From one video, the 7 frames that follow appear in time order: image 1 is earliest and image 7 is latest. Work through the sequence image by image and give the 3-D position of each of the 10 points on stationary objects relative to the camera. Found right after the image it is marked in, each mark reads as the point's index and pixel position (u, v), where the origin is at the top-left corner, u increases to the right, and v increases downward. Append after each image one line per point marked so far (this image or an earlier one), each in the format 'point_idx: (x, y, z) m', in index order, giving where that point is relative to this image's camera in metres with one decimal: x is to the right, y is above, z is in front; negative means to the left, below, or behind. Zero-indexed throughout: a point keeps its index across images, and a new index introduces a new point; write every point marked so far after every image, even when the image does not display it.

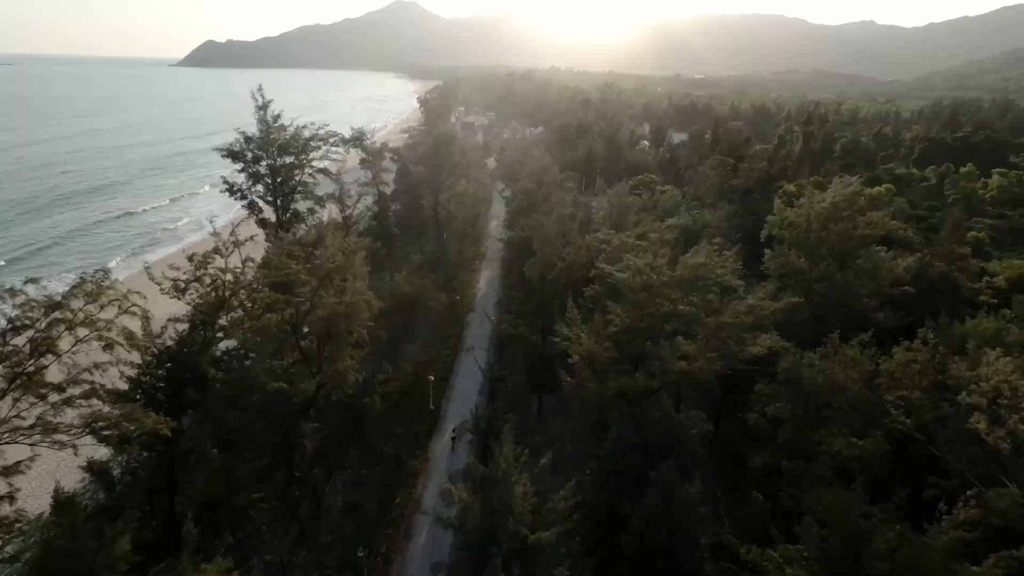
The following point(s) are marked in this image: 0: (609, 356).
0: (+2.7, -2.0, +13.7) m
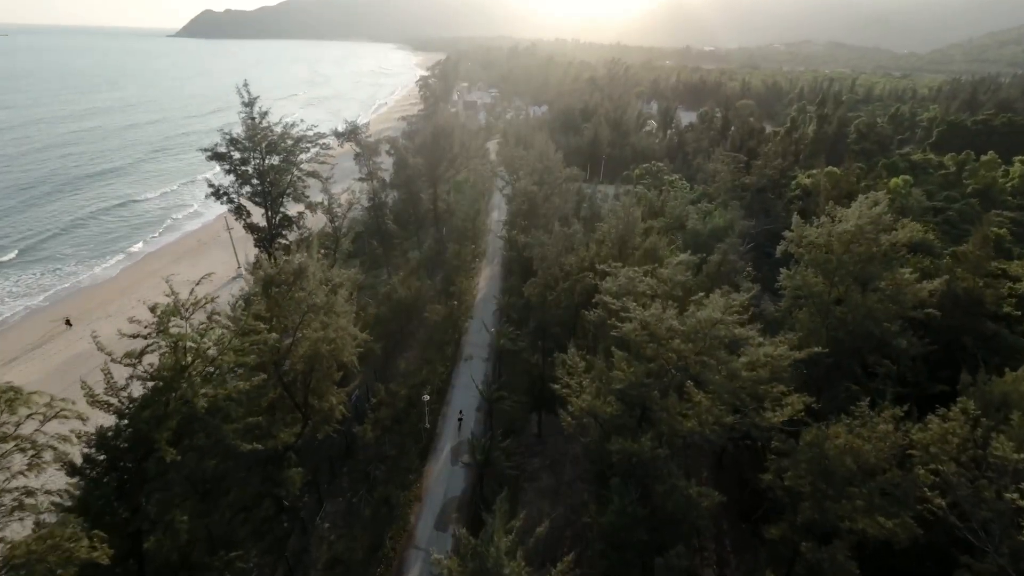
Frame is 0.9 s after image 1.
0: (+2.5, -3.2, +12.6) m
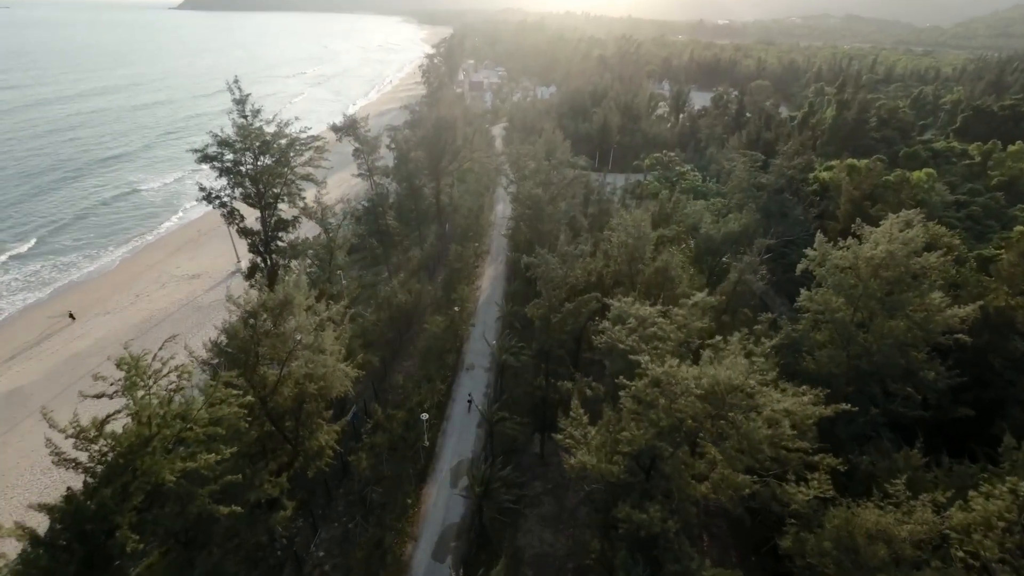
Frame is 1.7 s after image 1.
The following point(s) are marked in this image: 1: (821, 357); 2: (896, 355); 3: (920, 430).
0: (+2.5, -4.4, +11.6) m
1: (+11.8, -2.7, +18.5) m
2: (+13.9, -2.5, +17.4) m
3: (+17.3, -5.8, +20.8) m
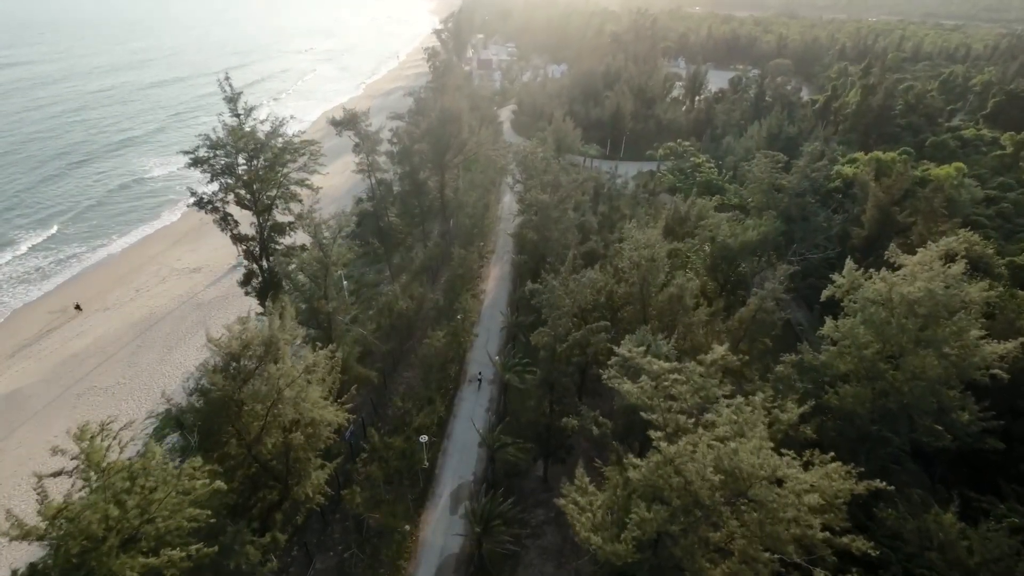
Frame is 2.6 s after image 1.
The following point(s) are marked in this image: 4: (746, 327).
0: (+2.5, -5.7, +10.7) m
1: (+11.9, -3.8, +17.3) m
2: (+14.0, -3.7, +16.2) m
3: (+17.4, -6.9, +19.6) m
4: (+9.1, -1.6, +18.8) m
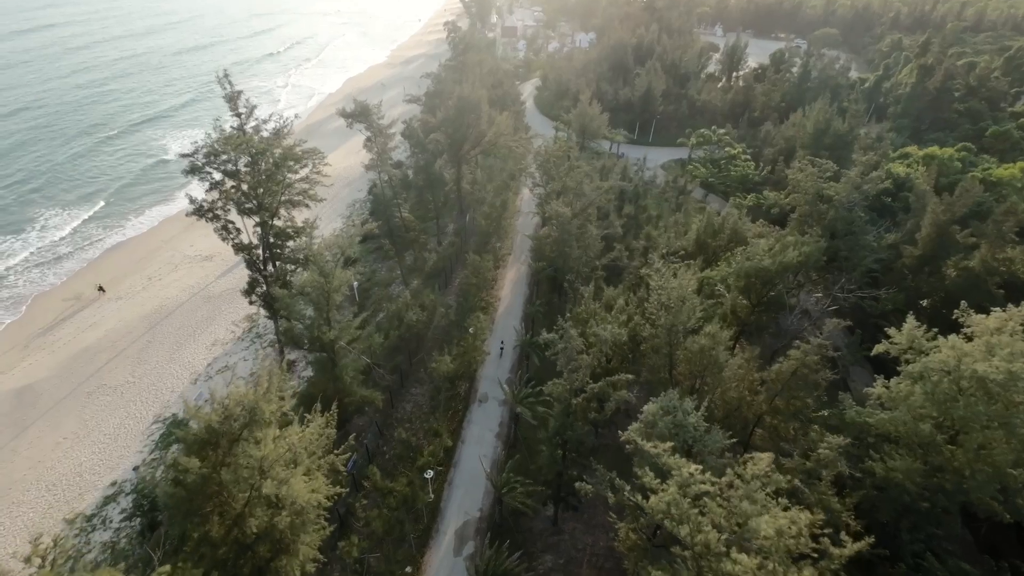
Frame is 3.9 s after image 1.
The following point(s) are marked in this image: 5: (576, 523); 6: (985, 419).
0: (+2.4, -7.8, +9.4) m
1: (+12.2, -5.7, +15.5) m
2: (+14.2, -5.8, +14.3) m
3: (+17.7, -8.8, +17.8) m
4: (+9.6, -3.3, +16.9) m
5: (+2.6, -9.7, +19.4) m
6: (+13.9, -3.8, +14.4) m
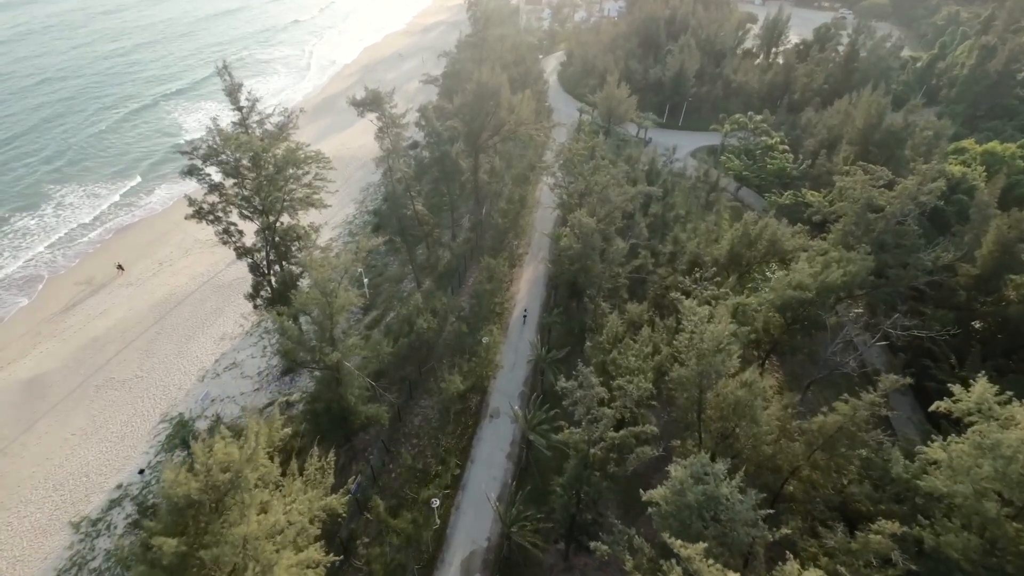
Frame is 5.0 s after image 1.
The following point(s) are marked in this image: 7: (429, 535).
0: (+2.5, -9.4, +8.3) m
1: (+12.5, -7.3, +13.9) m
2: (+14.5, -7.4, +12.6) m
3: (+18.0, -10.4, +16.2) m
4: (+10.0, -4.7, +15.3) m
5: (+2.9, -10.7, +18.4) m
6: (+14.2, -5.4, +12.7) m
7: (-3.2, -9.8, +19.0) m
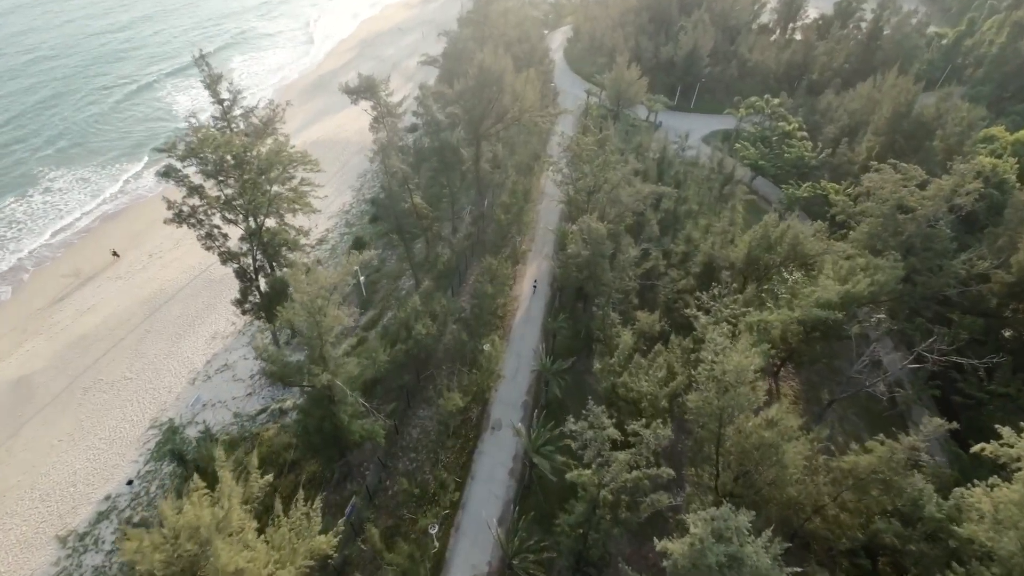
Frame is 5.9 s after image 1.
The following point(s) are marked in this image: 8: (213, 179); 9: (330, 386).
0: (+2.5, -10.5, +7.3) m
1: (+12.6, -8.1, +12.8) m
2: (+14.5, -8.4, +11.5) m
3: (+18.0, -11.2, +15.2) m
4: (+10.1, -5.5, +14.0) m
5: (+2.9, -11.3, +17.5) m
6: (+14.3, -6.4, +11.5) m
7: (-3.1, -10.3, +18.1) m
8: (-12.2, +4.3, +19.5) m
9: (-7.0, -3.8, +18.8) m
